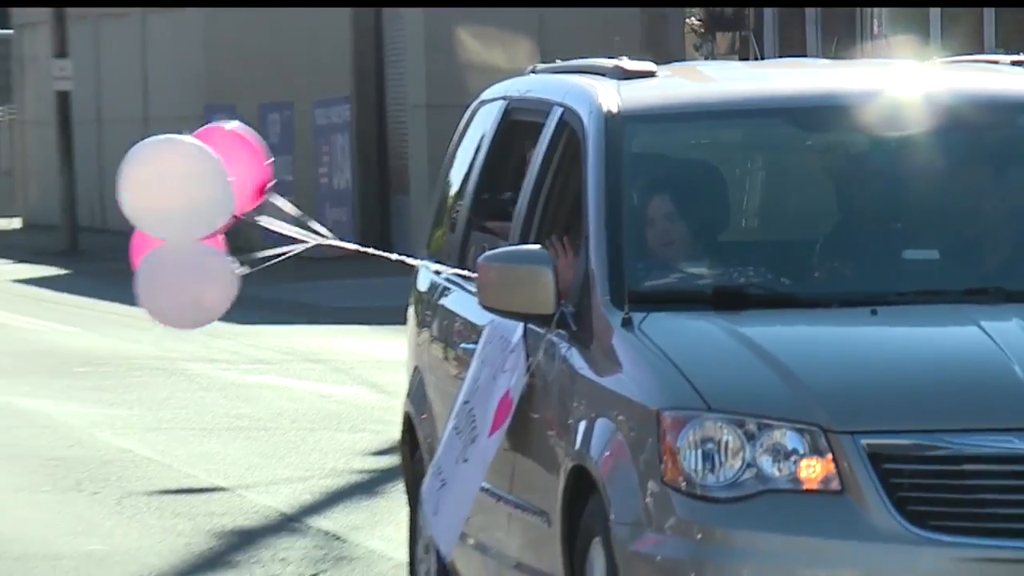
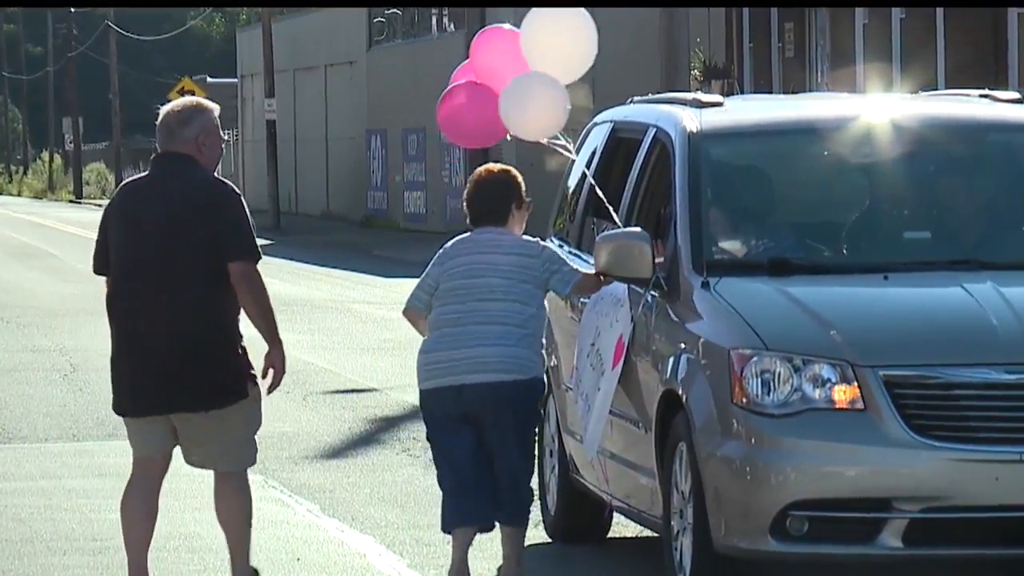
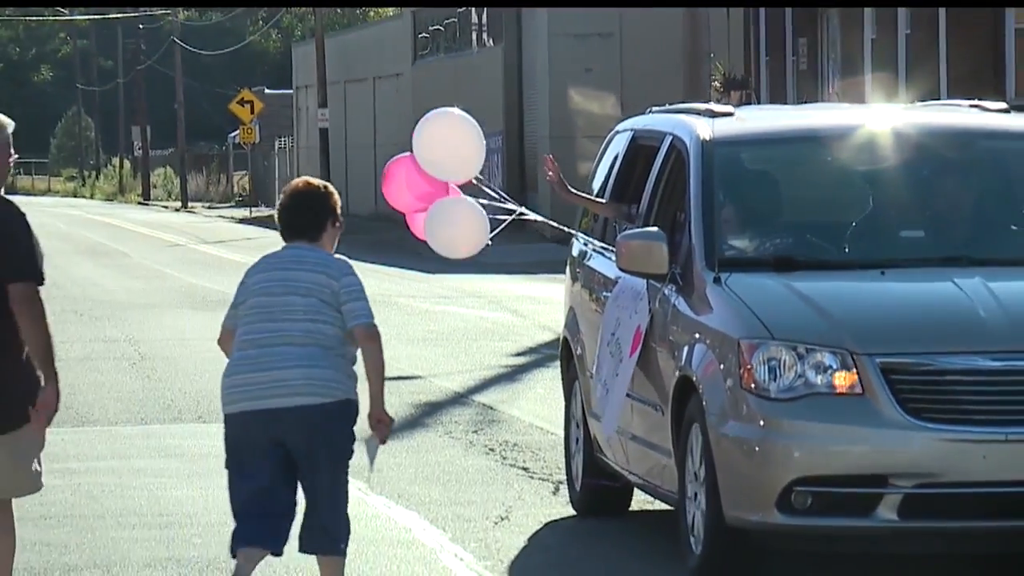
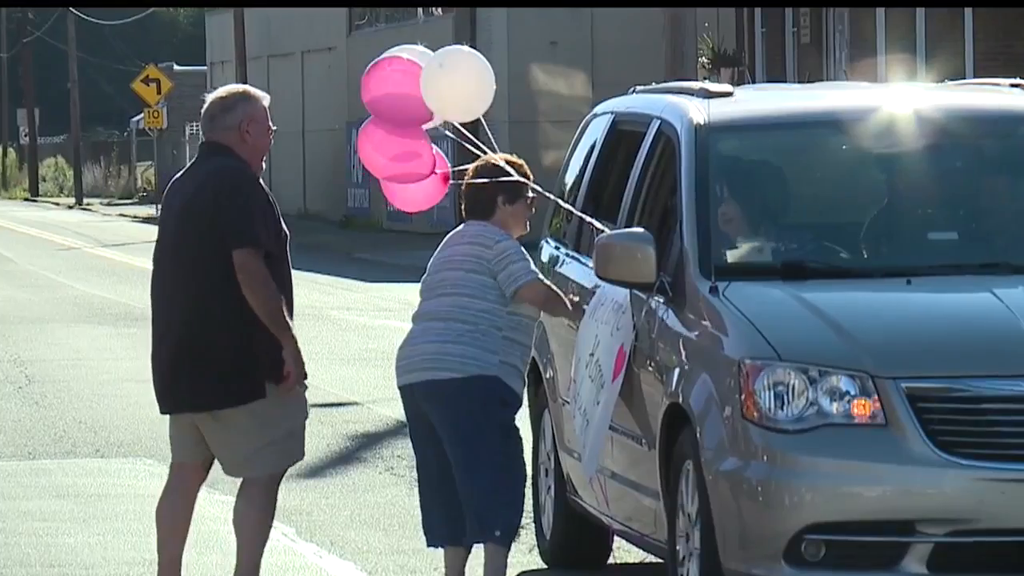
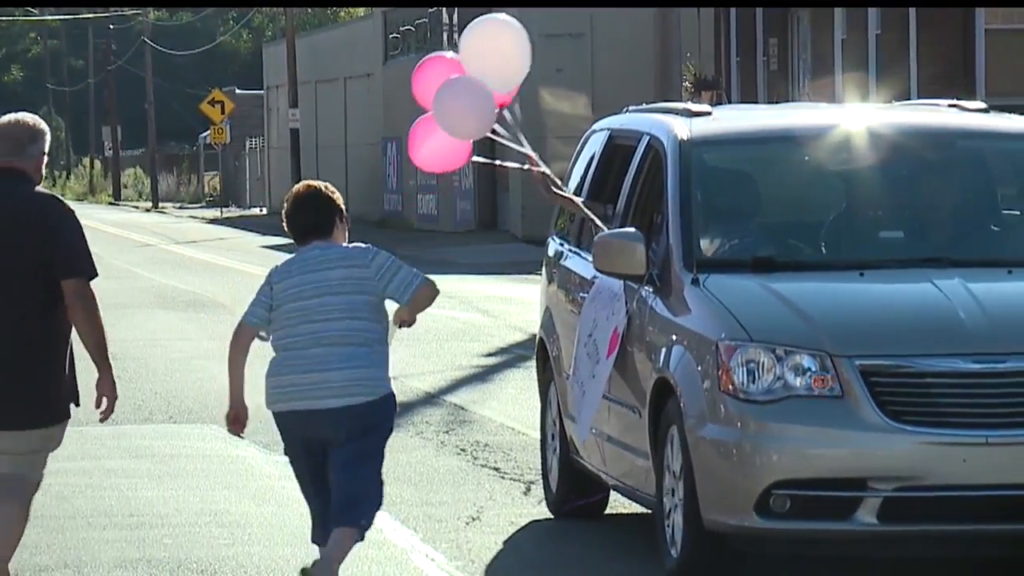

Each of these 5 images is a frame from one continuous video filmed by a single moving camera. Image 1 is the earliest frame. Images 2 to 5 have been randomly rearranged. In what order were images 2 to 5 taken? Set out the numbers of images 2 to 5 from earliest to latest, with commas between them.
3, 5, 2, 4
